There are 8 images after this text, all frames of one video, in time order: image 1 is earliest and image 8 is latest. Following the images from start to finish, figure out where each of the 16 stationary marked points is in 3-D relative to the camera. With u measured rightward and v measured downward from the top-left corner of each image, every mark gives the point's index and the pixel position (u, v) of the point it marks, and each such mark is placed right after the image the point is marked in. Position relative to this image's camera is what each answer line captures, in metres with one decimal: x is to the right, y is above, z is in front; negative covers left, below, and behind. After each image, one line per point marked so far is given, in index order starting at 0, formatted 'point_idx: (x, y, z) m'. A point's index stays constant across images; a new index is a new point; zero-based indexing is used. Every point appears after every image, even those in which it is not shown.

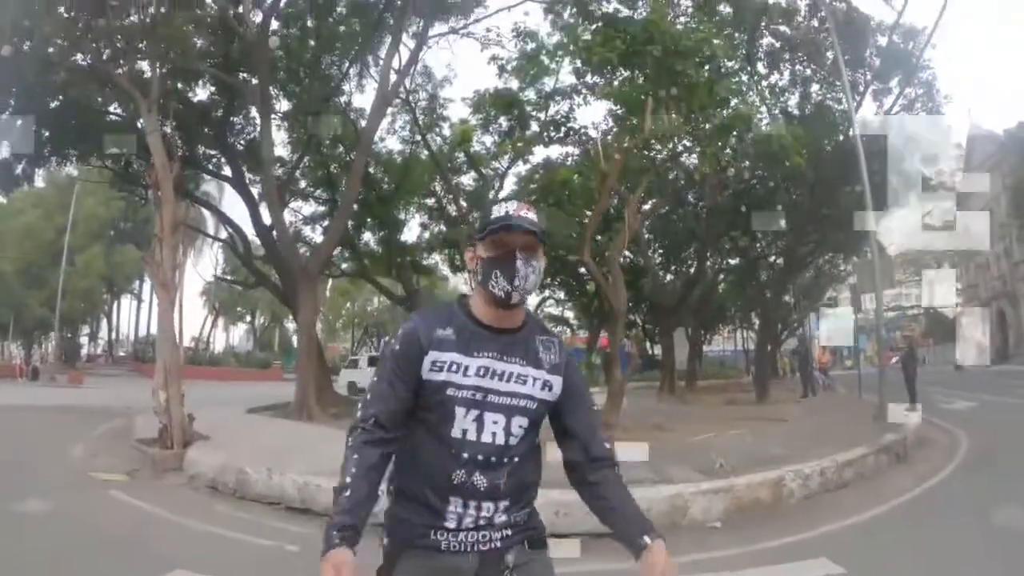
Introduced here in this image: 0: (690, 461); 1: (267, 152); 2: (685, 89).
0: (+1.5, -1.5, +8.3) m
1: (-4.9, +2.7, +18.5) m
2: (+2.5, +2.9, +13.4) m
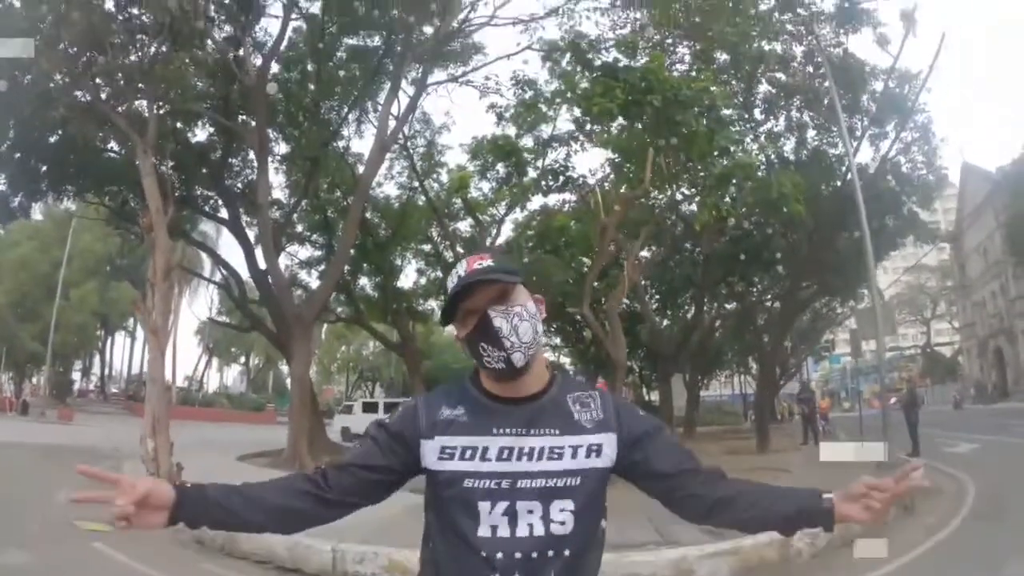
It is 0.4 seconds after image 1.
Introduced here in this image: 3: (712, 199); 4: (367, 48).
0: (+1.5, -2.0, +8.1) m
1: (-5.0, +1.8, +18.5) m
2: (+2.5, +2.3, +13.4) m
3: (+3.1, +1.5, +14.4) m
4: (-3.0, +5.0, +19.1) m
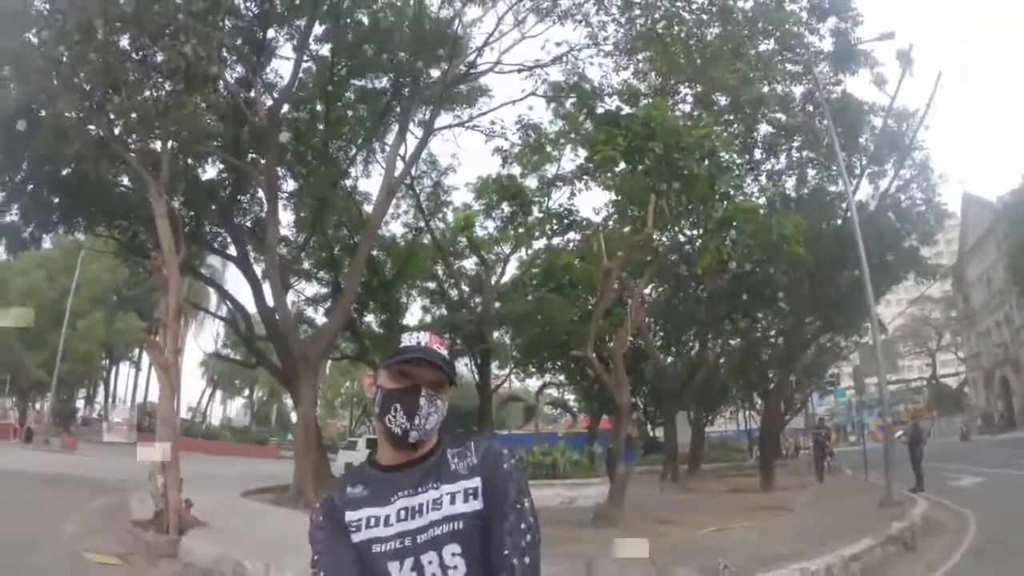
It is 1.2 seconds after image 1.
0: (+1.6, -2.4, +8.3) m
1: (-4.9, +1.0, +18.9) m
2: (+2.6, +1.7, +13.7) m
3: (+3.2, +0.9, +14.7) m
4: (-2.9, +4.2, +19.5) m
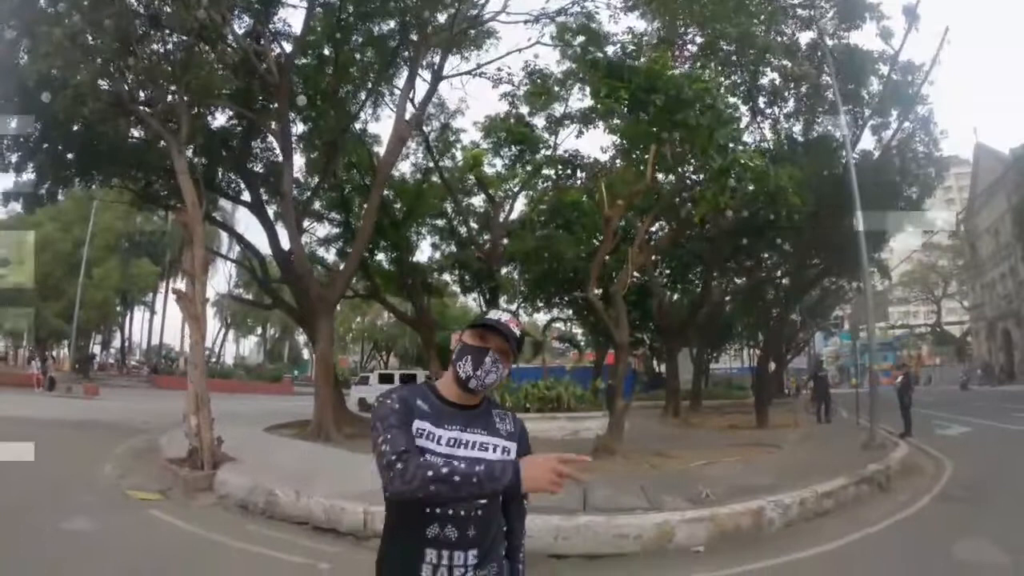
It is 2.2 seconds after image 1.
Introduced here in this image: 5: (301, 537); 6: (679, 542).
0: (+1.6, -1.9, +9.0) m
1: (-4.7, +2.2, +19.3) m
2: (+2.7, +2.5, +14.1) m
3: (+3.3, +1.7, +15.1) m
4: (-2.7, +5.4, +19.8) m
5: (-1.9, -2.3, +8.4) m
6: (+1.4, -2.1, +7.8) m
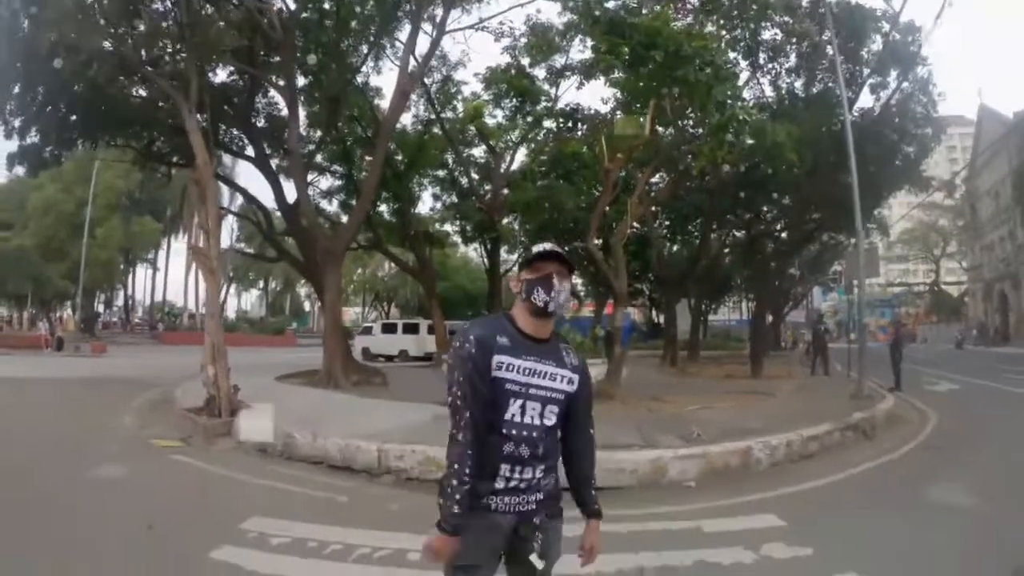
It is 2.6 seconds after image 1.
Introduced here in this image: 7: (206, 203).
0: (+1.6, -1.5, +9.5) m
1: (-4.7, +3.2, +19.6) m
2: (+2.7, +3.1, +14.4) m
3: (+3.3, +2.4, +15.4) m
4: (-2.6, +6.4, +19.9) m
5: (-1.9, -1.8, +8.9) m
6: (+1.4, -1.7, +8.3) m
7: (-4.2, +1.1, +12.8) m
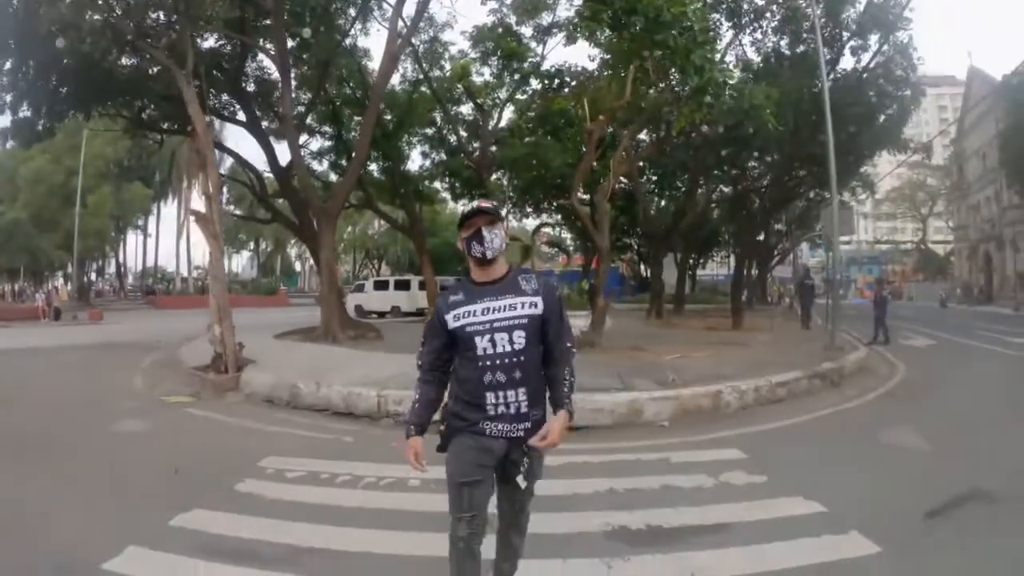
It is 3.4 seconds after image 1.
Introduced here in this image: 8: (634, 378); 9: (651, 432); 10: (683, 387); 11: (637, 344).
0: (+1.5, -1.0, +10.2) m
1: (-4.9, +4.1, +20.1) m
2: (+2.6, +3.8, +15.0) m
3: (+3.1, +3.1, +16.0) m
4: (-2.9, +7.3, +20.3) m
5: (-2.0, -1.4, +9.6) m
6: (+1.3, -1.3, +9.0) m
7: (-4.4, +1.7, +13.3) m
8: (+1.4, -1.0, +10.2) m
9: (+1.3, -1.4, +8.7) m
10: (+1.8, -1.0, +9.7) m
11: (+2.3, -1.1, +17.4) m
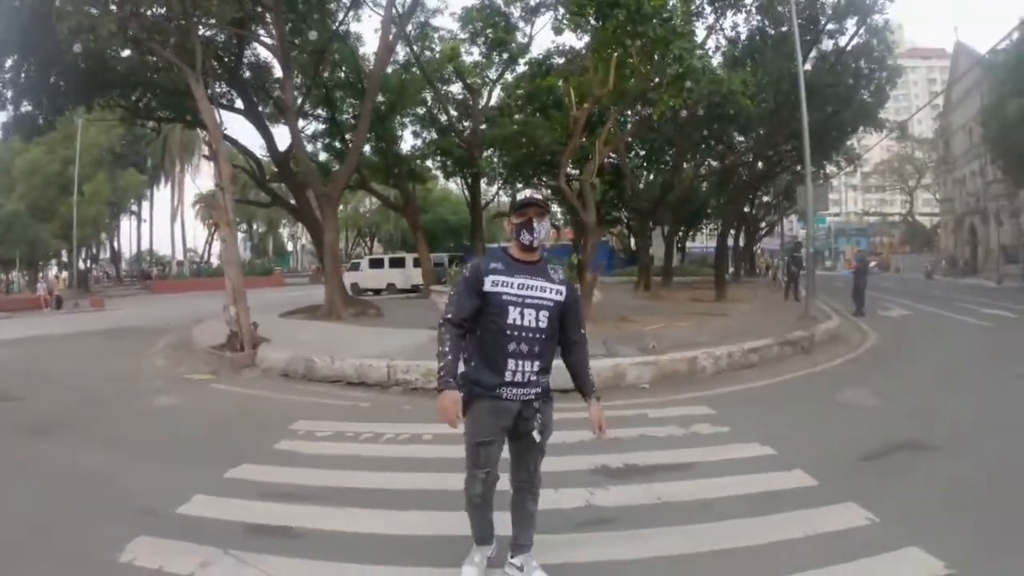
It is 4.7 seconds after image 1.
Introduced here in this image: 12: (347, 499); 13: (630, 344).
0: (+1.5, -0.7, +11.2) m
1: (-5.1, +4.5, +20.8) m
2: (+2.4, +4.2, +15.8) m
3: (+3.0, +3.6, +16.9) m
4: (-3.1, +7.7, +21.0) m
5: (-2.0, -1.2, +10.6) m
6: (+1.3, -1.0, +10.0) m
7: (-4.5, +2.0, +14.1) m
8: (+1.3, -0.8, +11.2) m
9: (+1.3, -1.1, +9.7) m
10: (+1.8, -0.8, +10.7) m
11: (+2.2, -0.6, +18.4) m
12: (-1.0, -1.3, +5.7) m
13: (+1.5, -0.7, +11.4) m
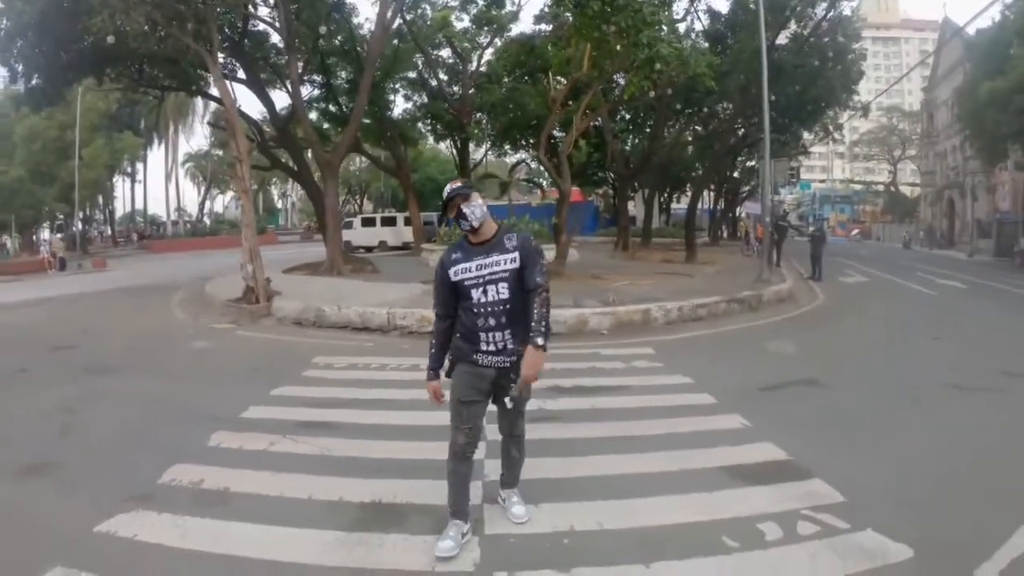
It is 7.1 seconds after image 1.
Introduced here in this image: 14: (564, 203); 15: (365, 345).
0: (+1.2, -0.2, +13.0) m
1: (-5.4, +5.5, +22.4) m
2: (+2.2, +4.9, +17.5) m
3: (+2.7, +4.2, +18.6) m
4: (-3.3, +8.7, +22.4) m
5: (-2.3, -0.6, +12.4) m
6: (+1.0, -0.6, +11.8) m
7: (-4.7, +2.7, +15.8) m
8: (+1.0, -0.2, +13.0) m
9: (+1.0, -0.7, +11.5) m
10: (+1.5, -0.3, +12.6) m
11: (+1.8, +0.1, +20.2) m
12: (-1.2, -1.0, +7.5) m
13: (+1.2, -0.2, +13.2) m
14: (+1.2, +1.6, +19.1) m
15: (-1.8, -0.7, +11.3) m
